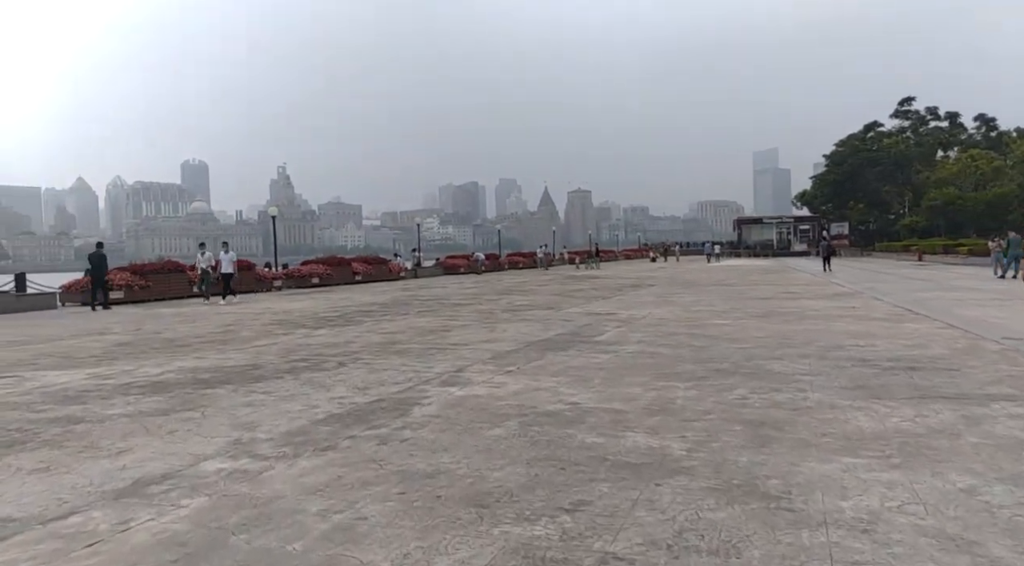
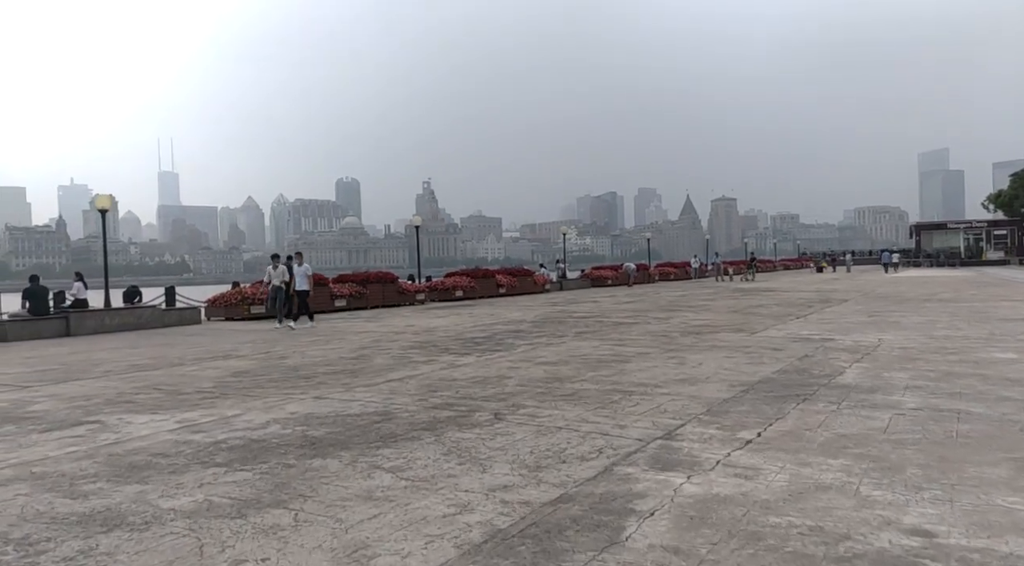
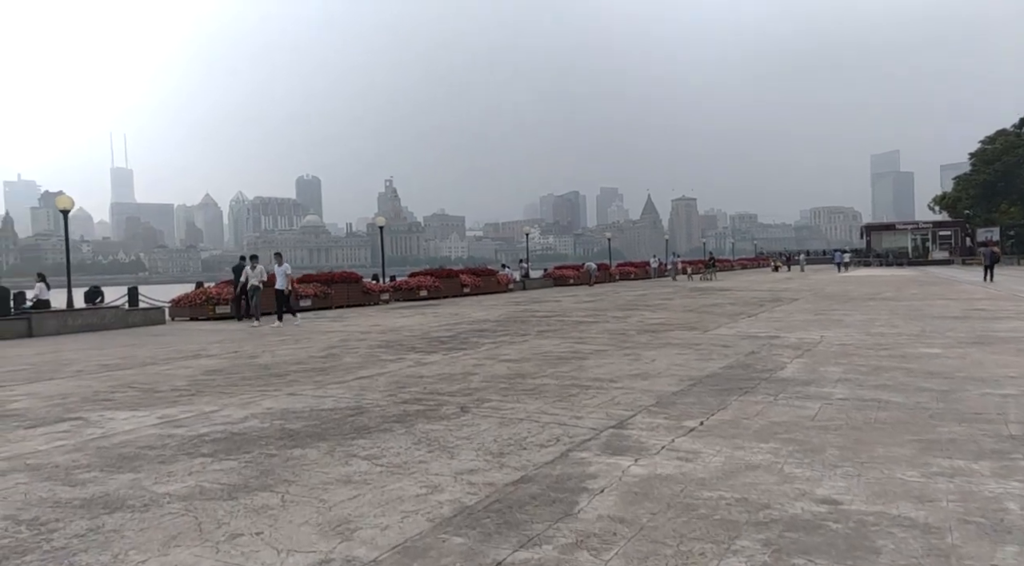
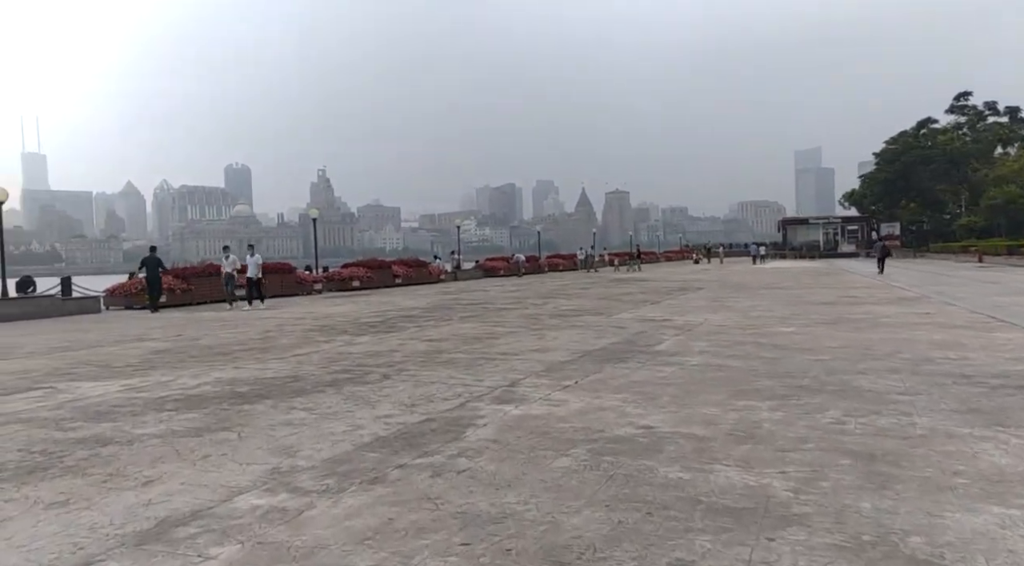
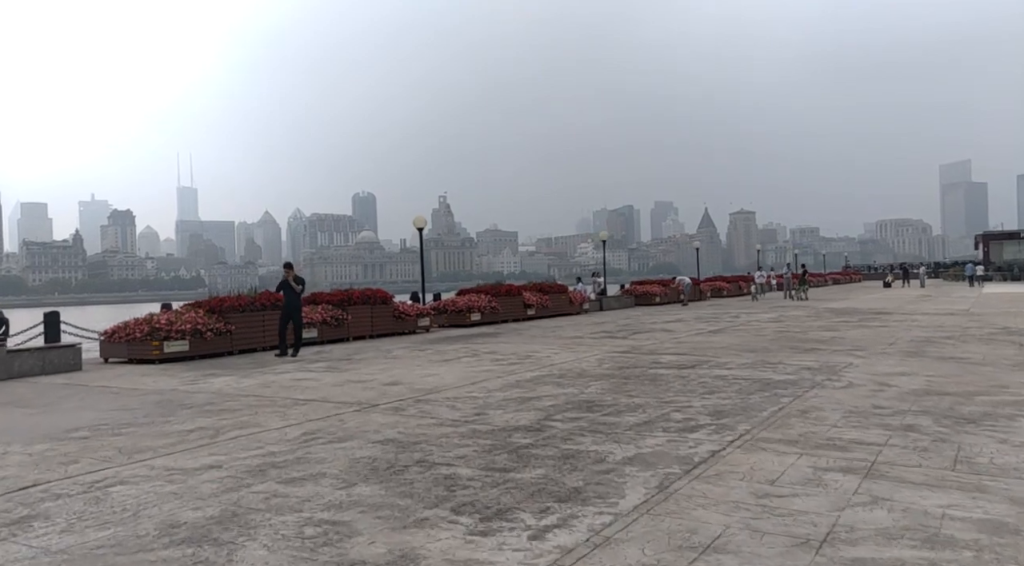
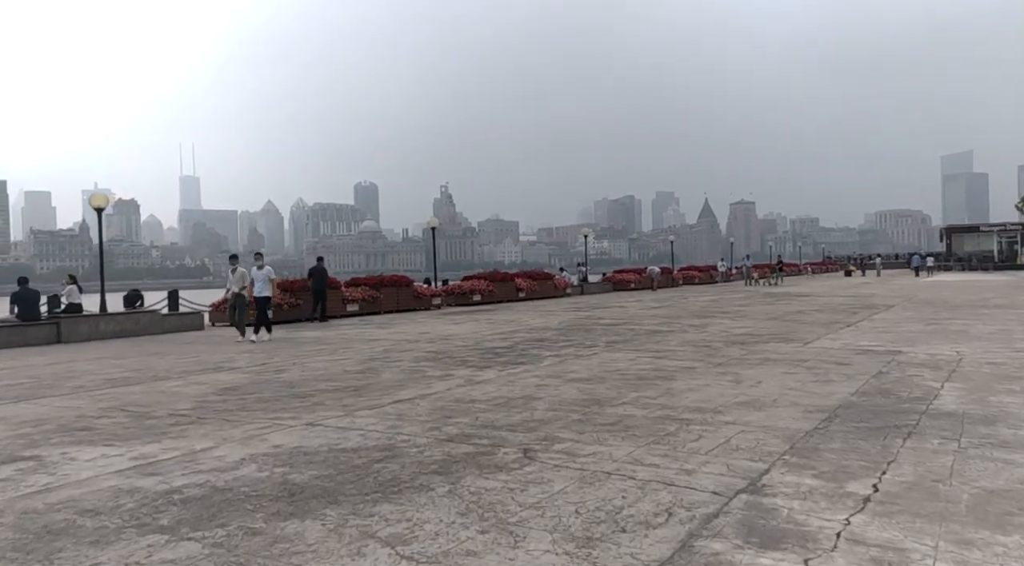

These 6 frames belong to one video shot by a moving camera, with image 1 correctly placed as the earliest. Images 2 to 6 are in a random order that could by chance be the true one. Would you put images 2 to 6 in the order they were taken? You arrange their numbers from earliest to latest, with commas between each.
4, 3, 2, 6, 5
